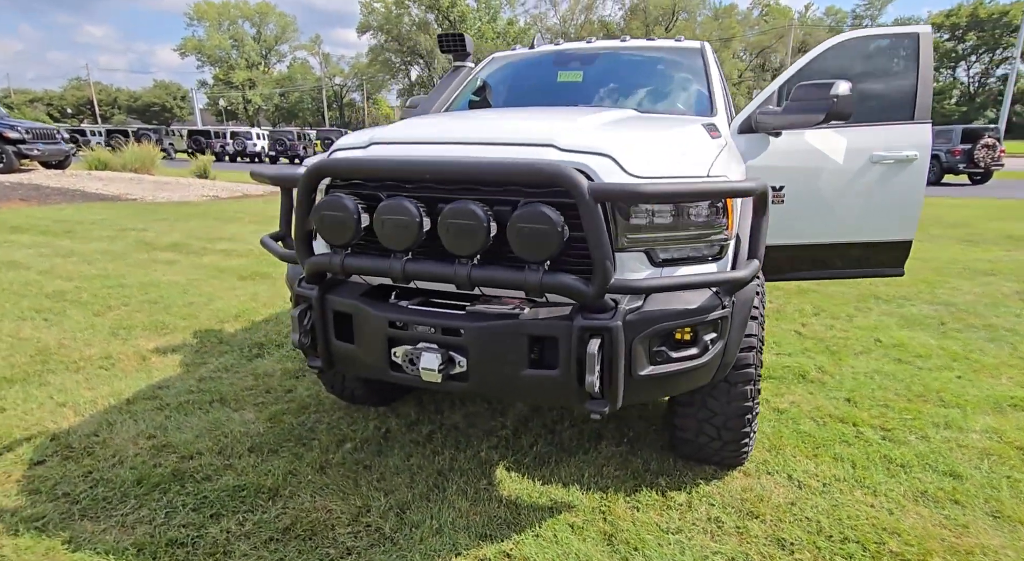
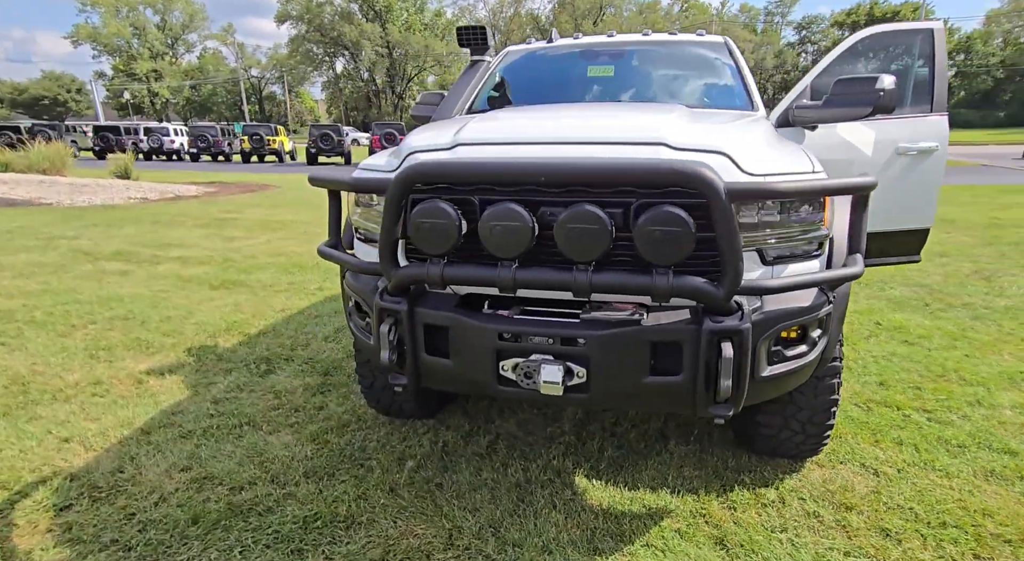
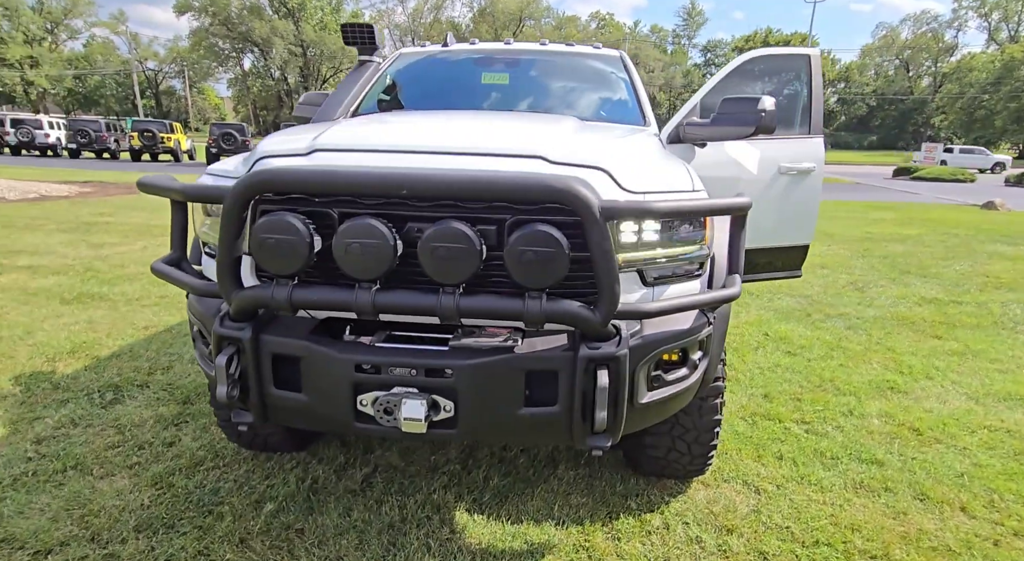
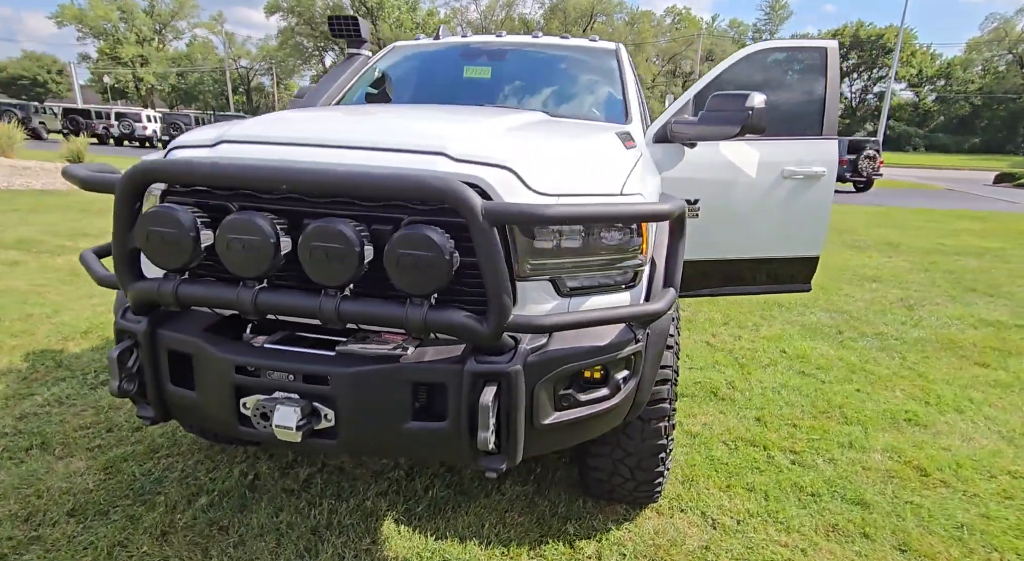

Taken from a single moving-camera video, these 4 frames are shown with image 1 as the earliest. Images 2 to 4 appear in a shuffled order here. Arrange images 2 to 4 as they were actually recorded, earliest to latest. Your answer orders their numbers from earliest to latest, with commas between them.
2, 3, 4
